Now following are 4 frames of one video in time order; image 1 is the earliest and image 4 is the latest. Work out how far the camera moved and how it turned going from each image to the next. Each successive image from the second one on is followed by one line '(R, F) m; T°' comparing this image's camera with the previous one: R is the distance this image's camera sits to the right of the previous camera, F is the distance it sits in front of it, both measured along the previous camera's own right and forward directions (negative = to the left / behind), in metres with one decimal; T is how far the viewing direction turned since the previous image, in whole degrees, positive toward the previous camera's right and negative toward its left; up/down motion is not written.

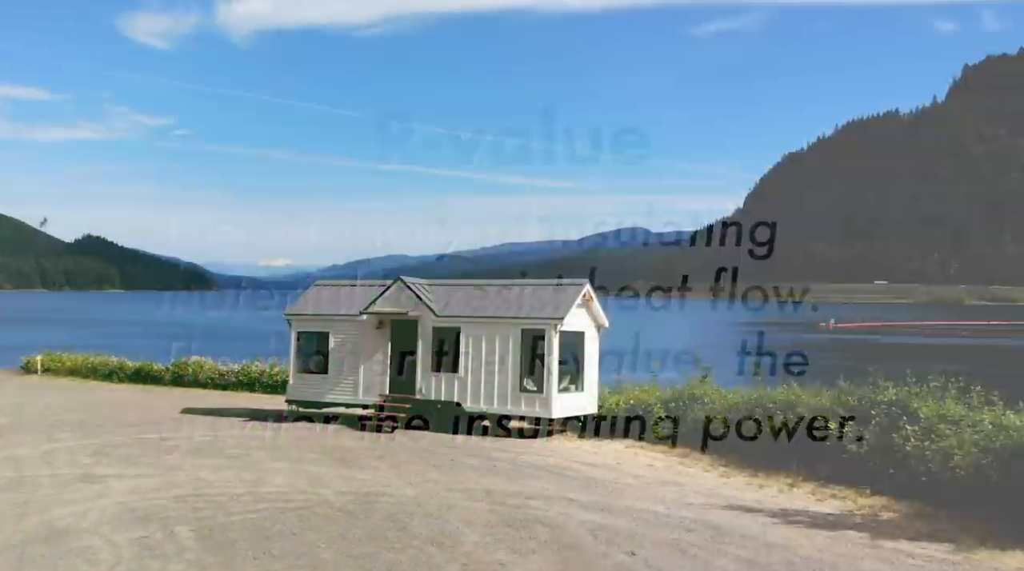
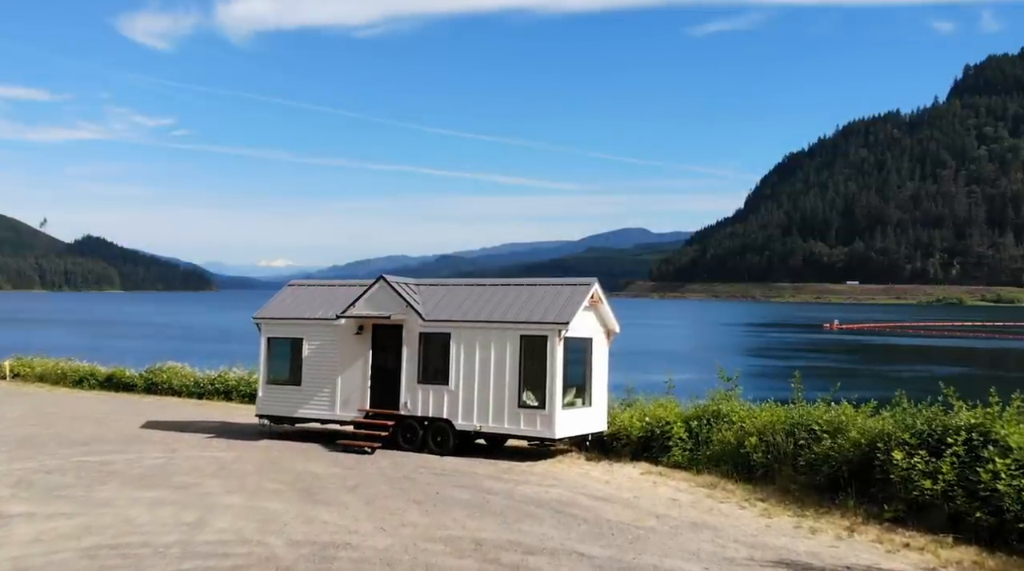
(0.0, +2.2) m; 0°
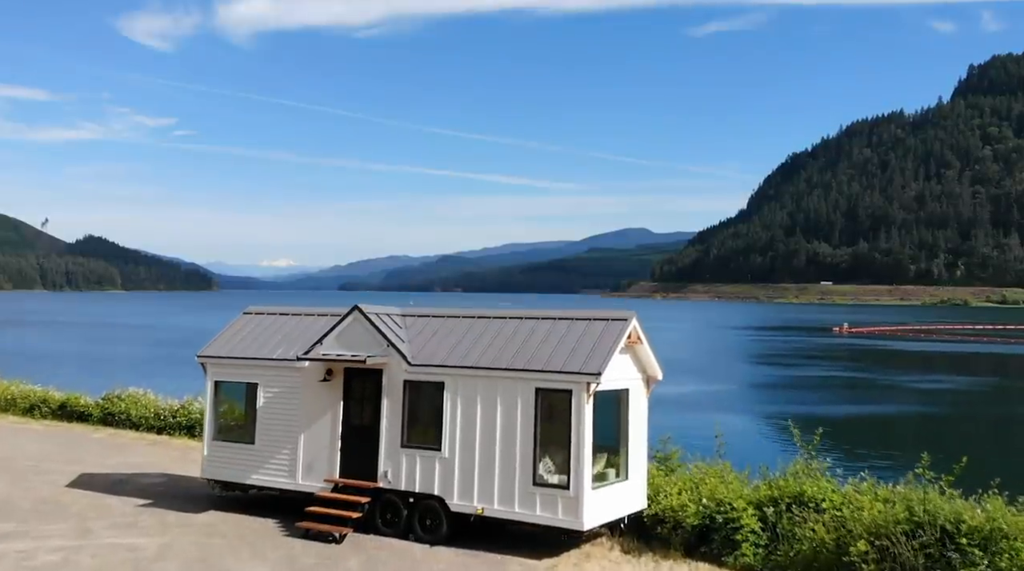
(-0.1, +3.5) m; 0°
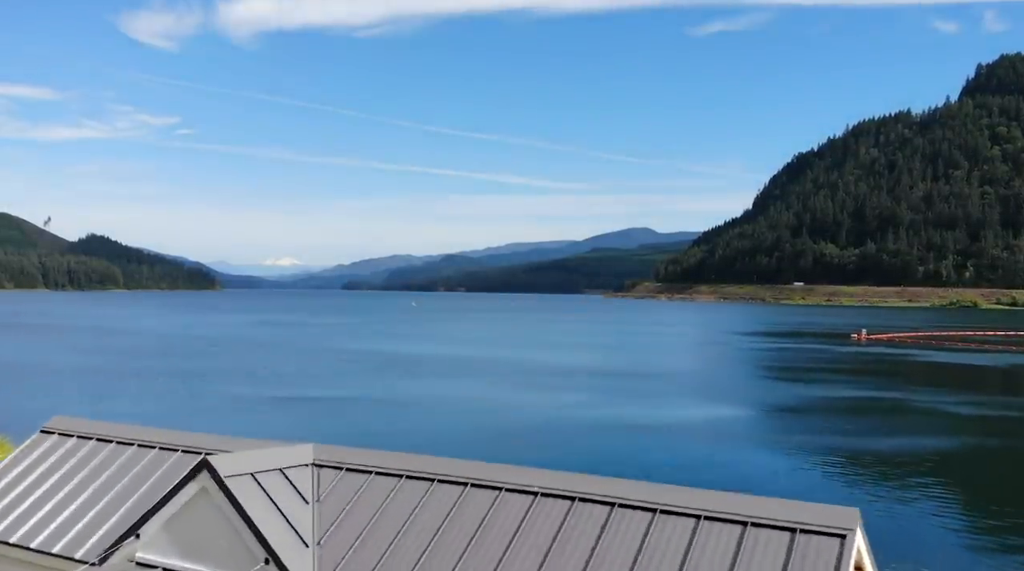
(-0.3, +6.5) m; 0°
